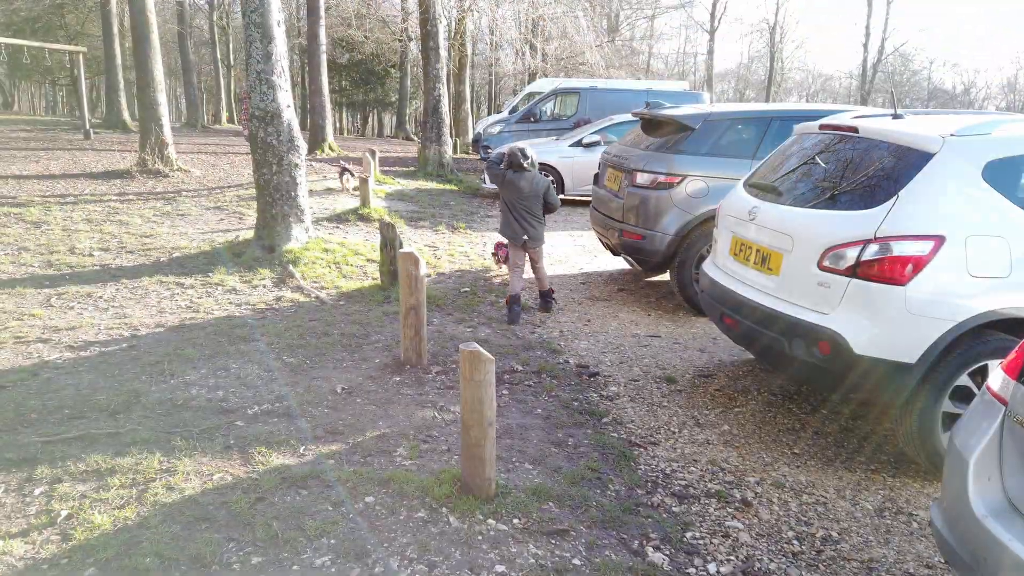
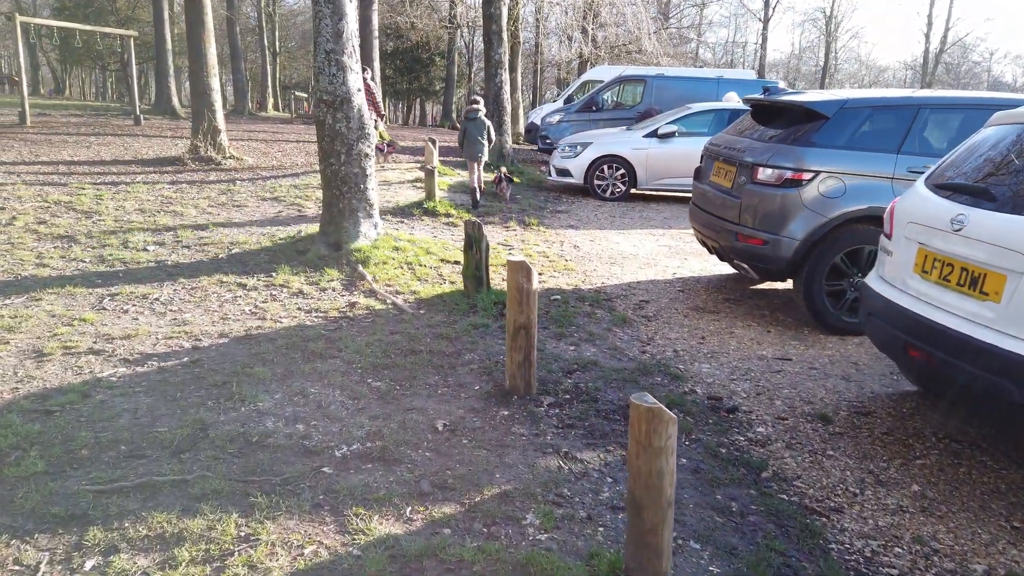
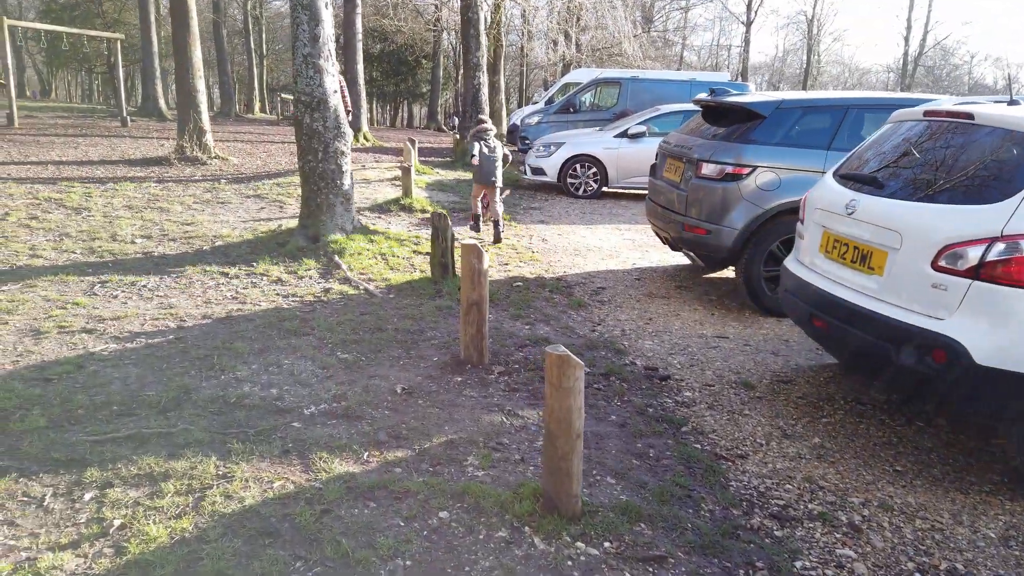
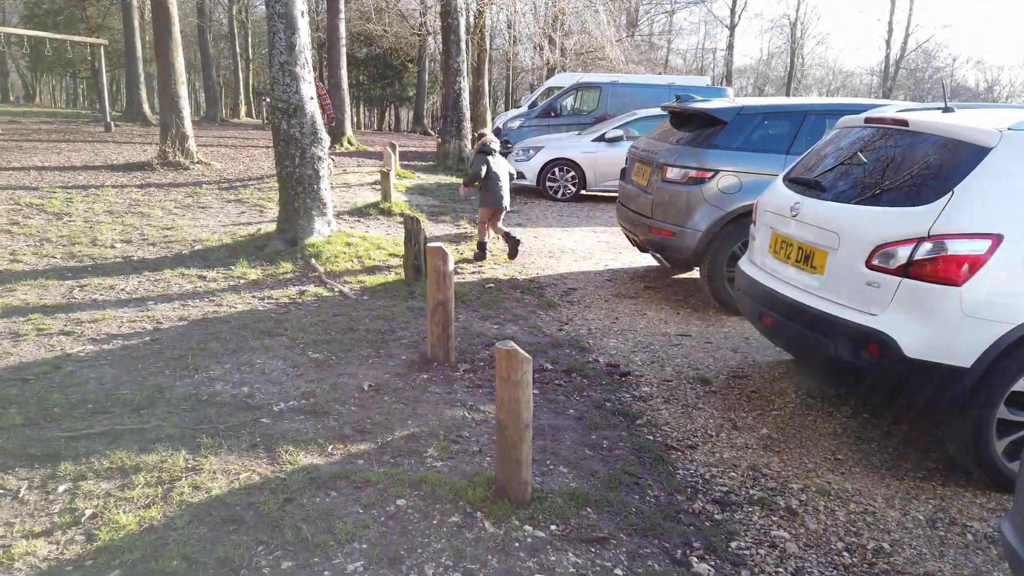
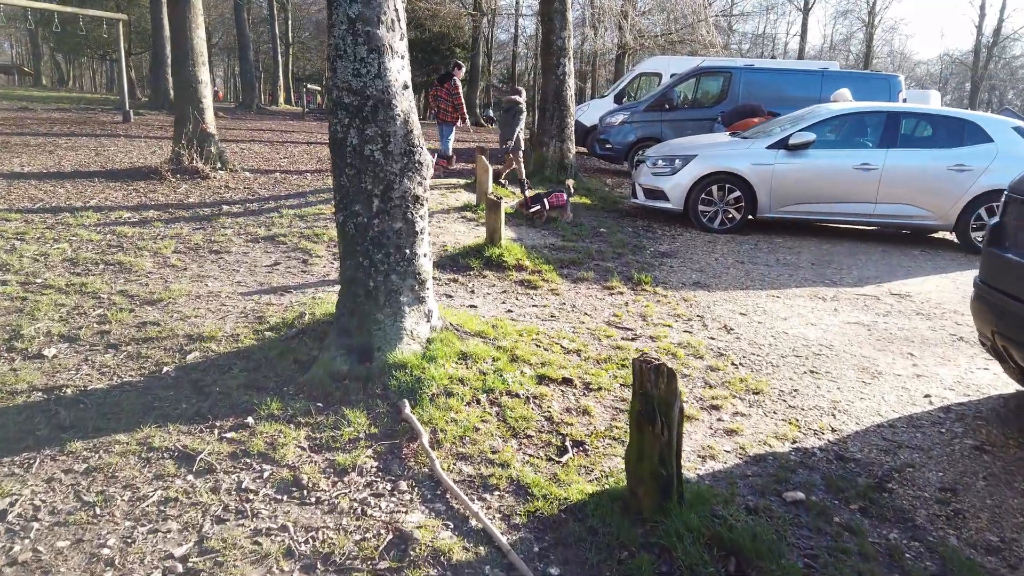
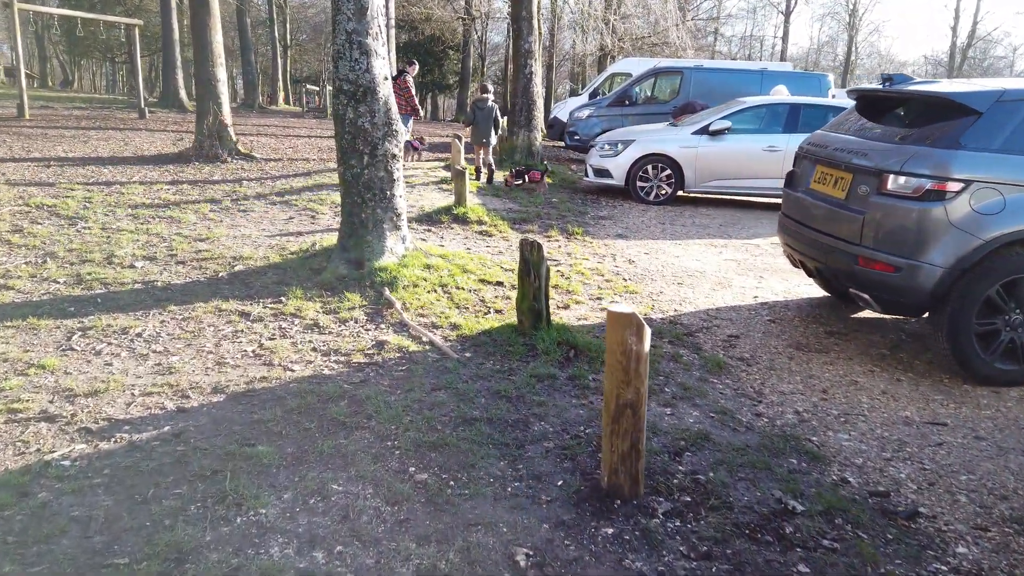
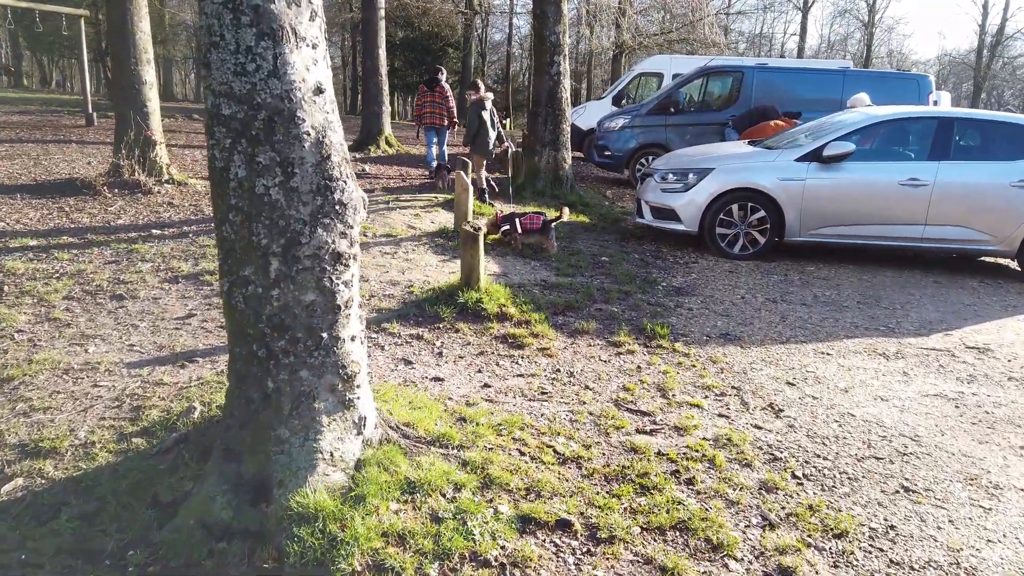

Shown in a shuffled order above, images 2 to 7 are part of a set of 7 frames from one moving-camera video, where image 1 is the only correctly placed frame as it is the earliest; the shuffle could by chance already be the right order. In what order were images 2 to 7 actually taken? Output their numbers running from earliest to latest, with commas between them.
4, 3, 2, 6, 5, 7
